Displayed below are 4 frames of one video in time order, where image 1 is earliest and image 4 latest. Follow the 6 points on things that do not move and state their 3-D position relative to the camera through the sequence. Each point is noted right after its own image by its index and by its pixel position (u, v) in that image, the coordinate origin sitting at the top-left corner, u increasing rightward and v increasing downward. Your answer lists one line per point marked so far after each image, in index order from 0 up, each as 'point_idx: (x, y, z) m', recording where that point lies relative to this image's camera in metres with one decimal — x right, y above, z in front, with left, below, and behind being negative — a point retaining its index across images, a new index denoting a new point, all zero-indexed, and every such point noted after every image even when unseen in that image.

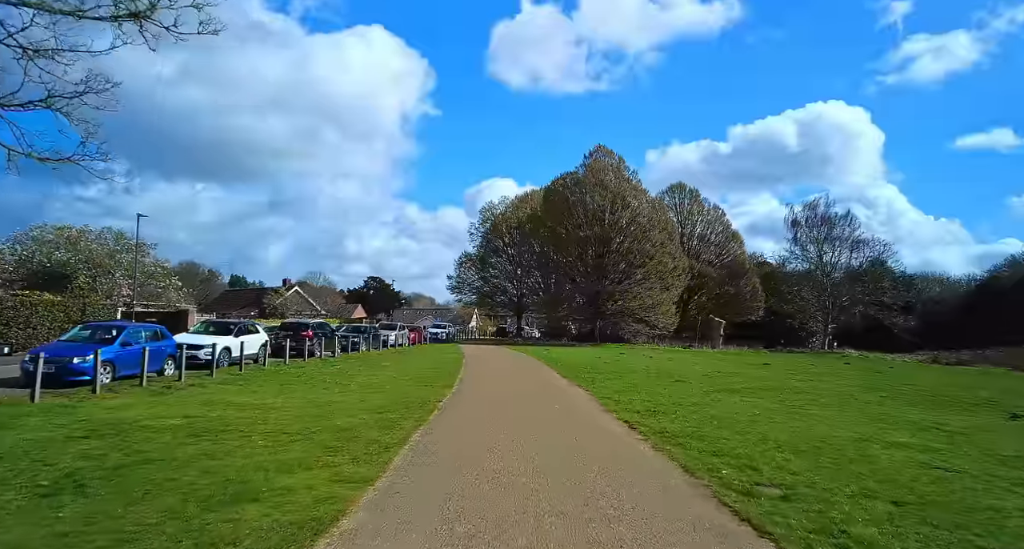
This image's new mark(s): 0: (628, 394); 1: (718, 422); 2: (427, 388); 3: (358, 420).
0: (+2.6, -2.7, +16.0) m
1: (+3.4, -2.4, +11.8) m
2: (-2.0, -2.6, +16.8) m
3: (-2.3, -2.2, +11.0) m
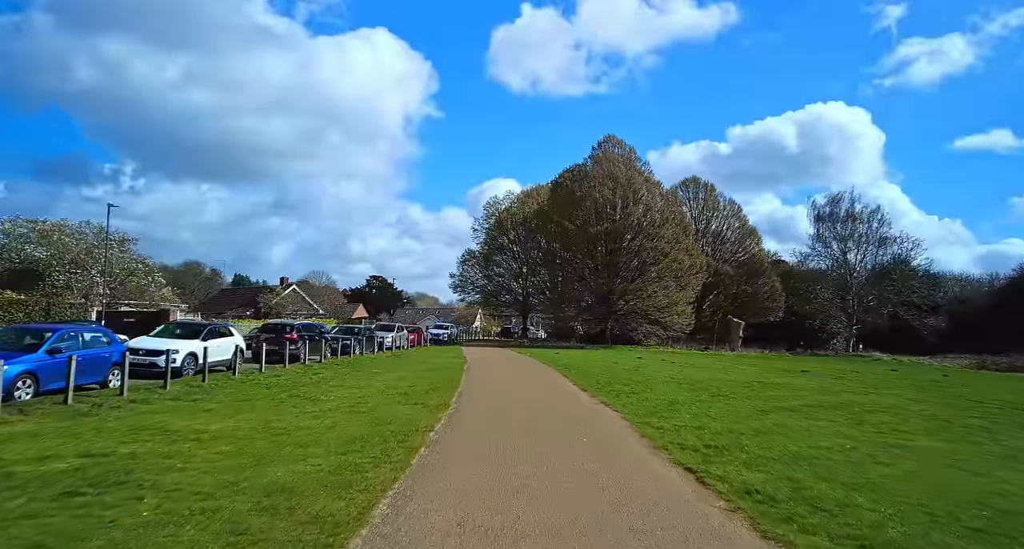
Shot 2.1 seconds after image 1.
0: (+2.8, -2.5, +12.7) m
1: (+3.6, -2.3, +8.6) m
2: (-1.7, -2.5, +13.6) m
3: (-2.2, -2.1, +7.8) m
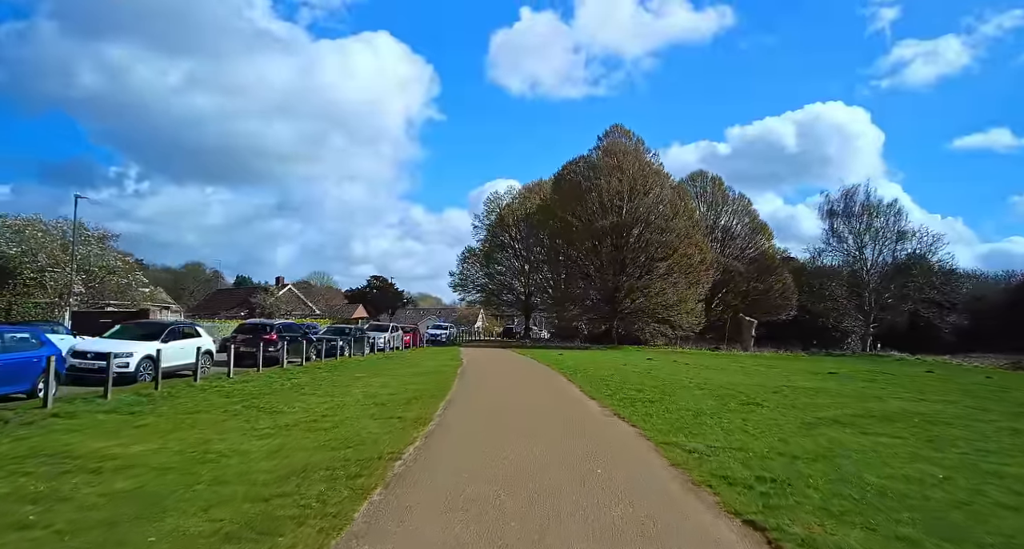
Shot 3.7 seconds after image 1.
0: (+2.7, -2.3, +10.3) m
1: (+3.5, -2.1, +6.2) m
2: (-1.8, -2.3, +11.2) m
3: (-2.3, -1.9, +5.4) m
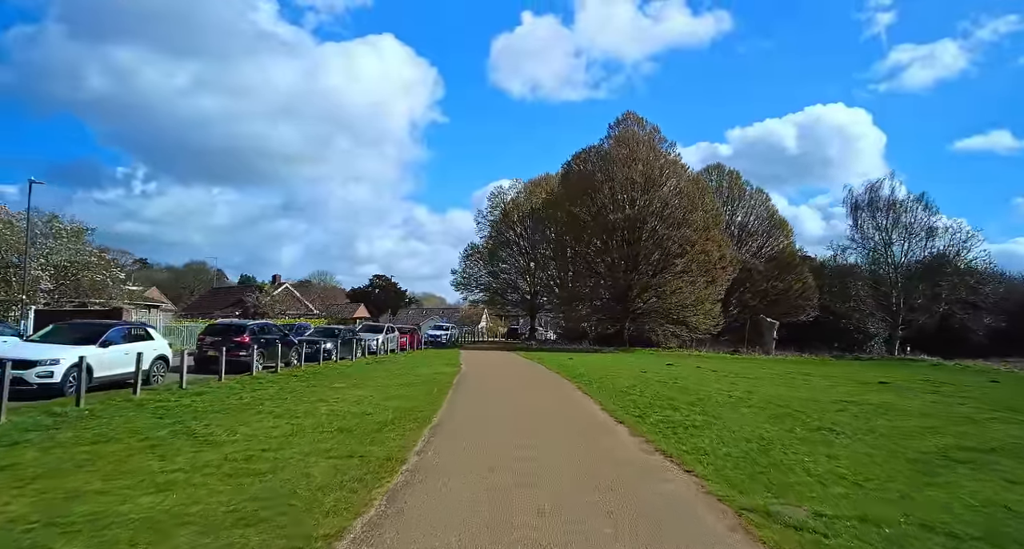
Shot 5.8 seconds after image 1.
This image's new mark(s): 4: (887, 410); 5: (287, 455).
0: (+2.7, -2.1, +7.1) m
1: (+3.5, -1.9, +2.9) m
2: (-1.8, -2.1, +8.0) m
3: (-2.2, -1.7, +2.2) m
4: (+7.9, -2.8, +15.1) m
5: (-2.8, -2.2, +9.0) m
